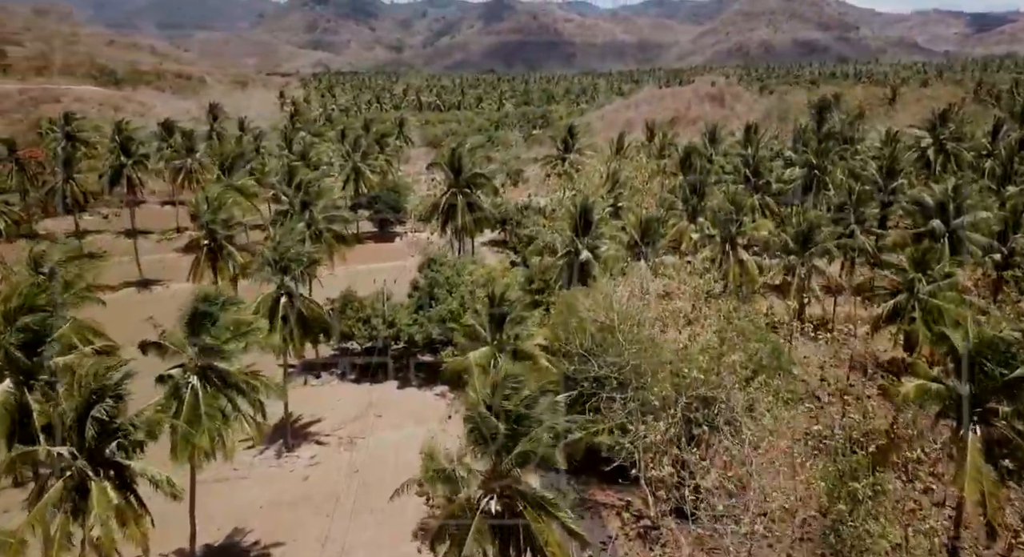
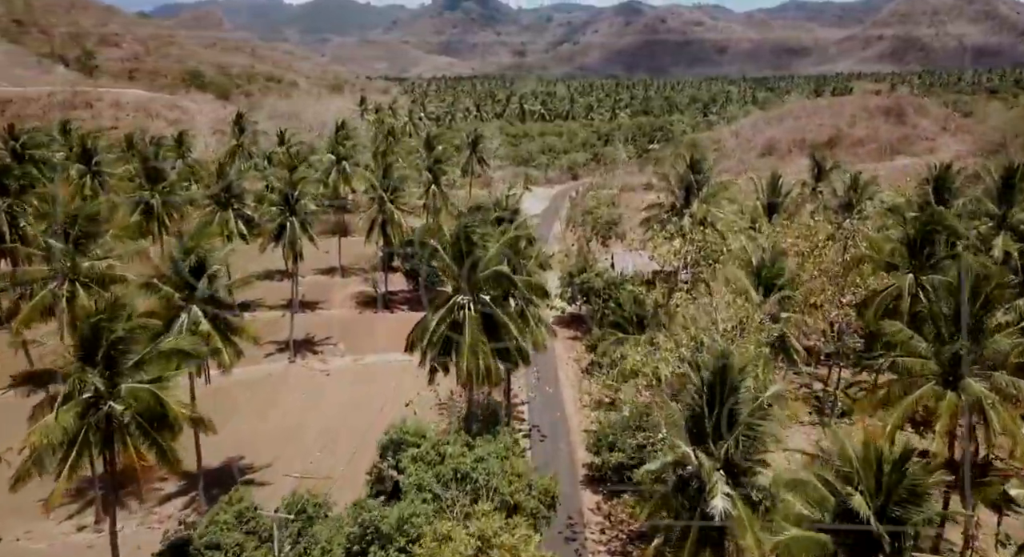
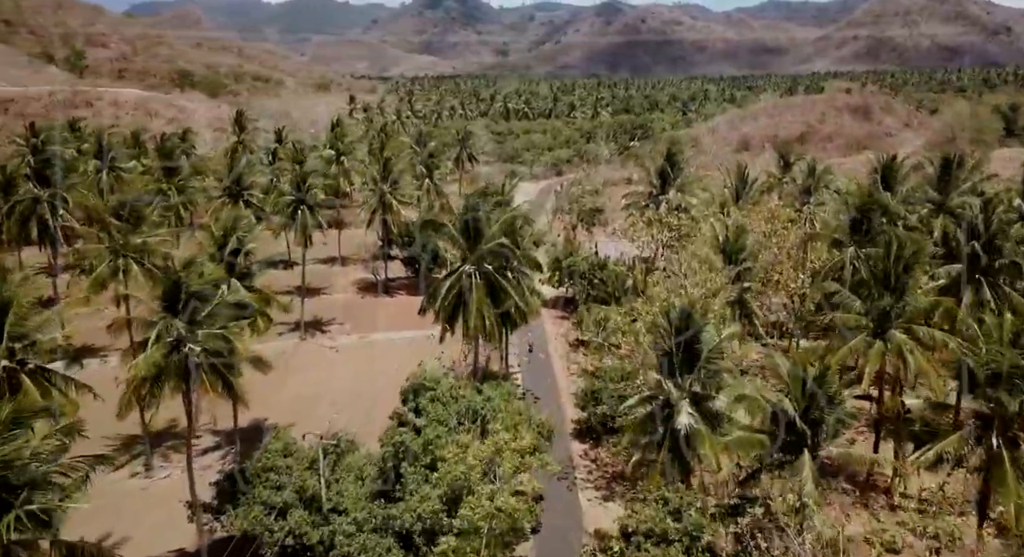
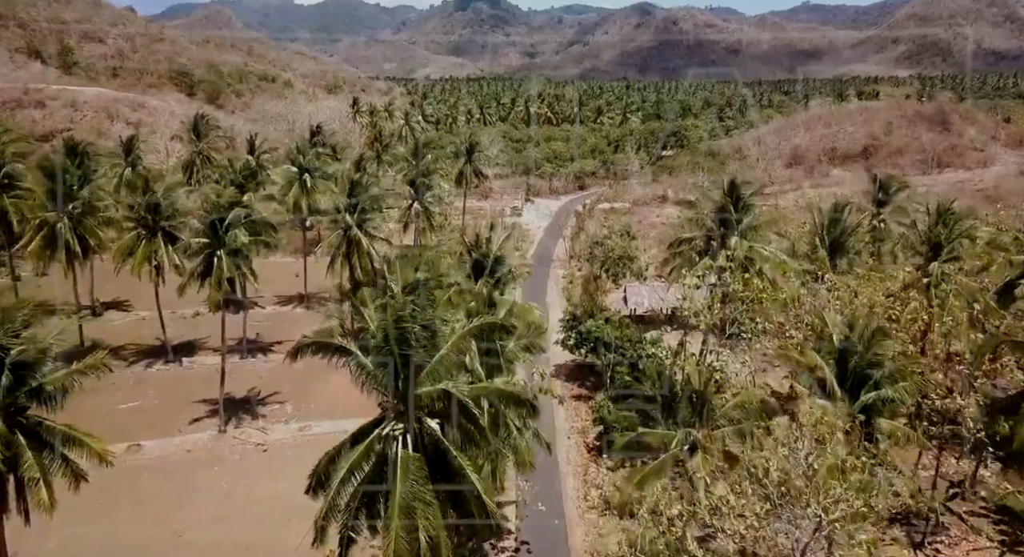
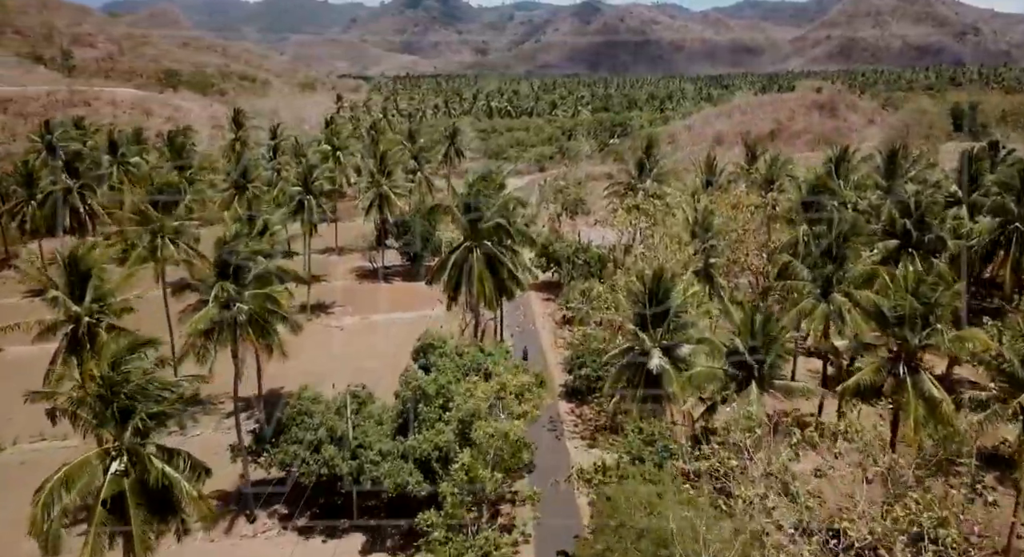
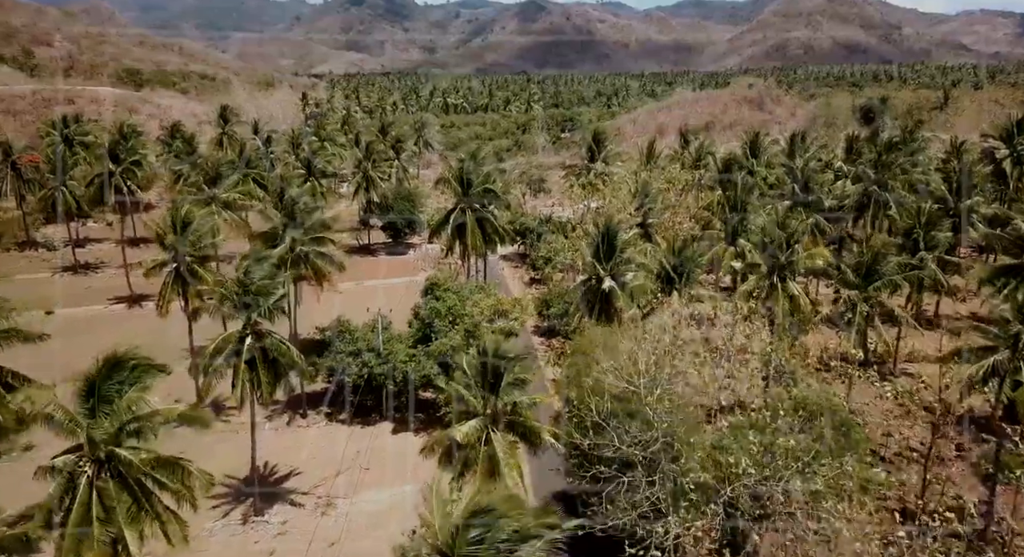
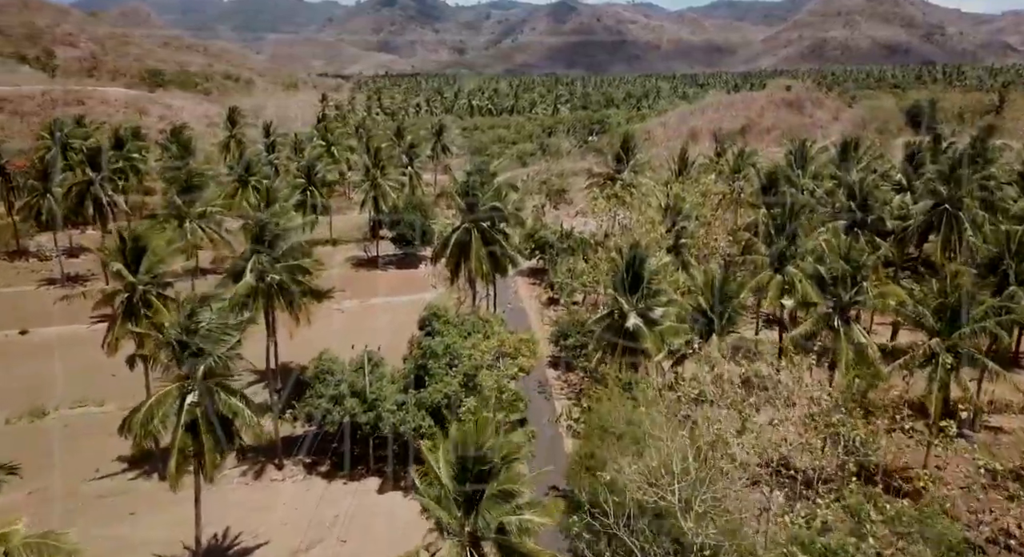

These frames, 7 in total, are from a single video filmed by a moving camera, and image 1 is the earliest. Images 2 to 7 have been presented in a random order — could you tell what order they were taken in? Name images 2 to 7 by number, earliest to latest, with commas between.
6, 7, 5, 3, 2, 4
